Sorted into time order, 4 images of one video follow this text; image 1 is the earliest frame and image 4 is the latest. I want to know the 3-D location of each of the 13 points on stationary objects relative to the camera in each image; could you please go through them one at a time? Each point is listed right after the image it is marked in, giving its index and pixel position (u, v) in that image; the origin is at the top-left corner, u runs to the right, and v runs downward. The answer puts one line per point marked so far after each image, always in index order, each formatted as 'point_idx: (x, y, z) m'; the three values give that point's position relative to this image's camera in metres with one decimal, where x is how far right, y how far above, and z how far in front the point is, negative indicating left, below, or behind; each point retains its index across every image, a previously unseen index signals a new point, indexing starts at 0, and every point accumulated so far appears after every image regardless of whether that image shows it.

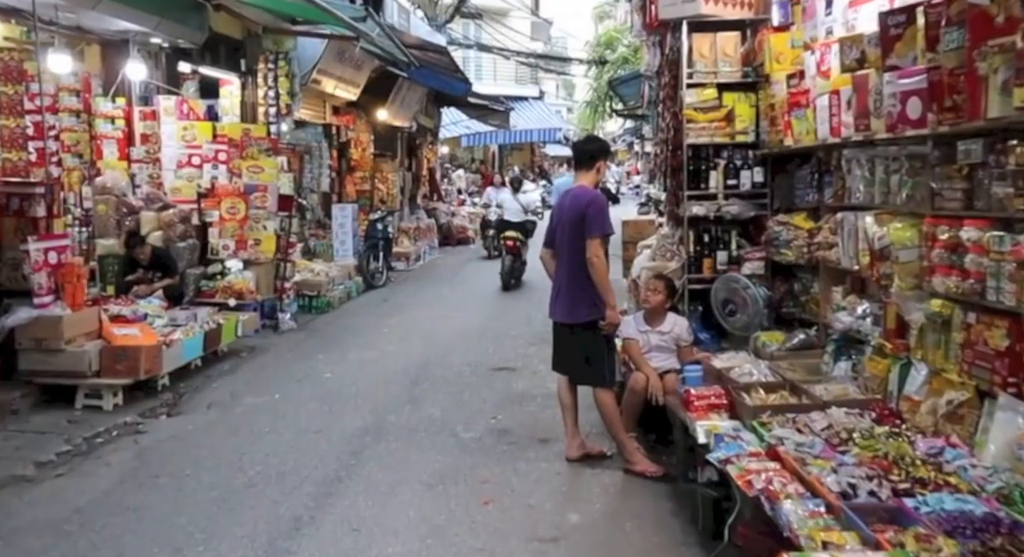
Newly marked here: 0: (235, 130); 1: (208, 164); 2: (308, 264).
0: (-2.9, +1.6, +8.8) m
1: (-3.1, +1.2, +8.8) m
2: (-2.6, +0.2, +10.9) m
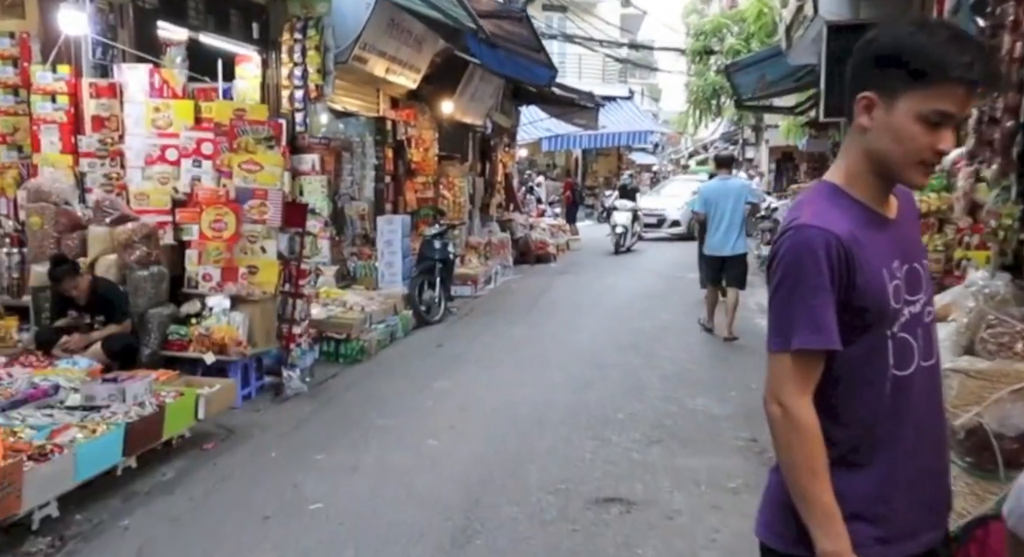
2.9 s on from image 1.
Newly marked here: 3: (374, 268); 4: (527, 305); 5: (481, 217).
0: (-2.1, +1.2, +6.3) m
1: (-2.4, +0.9, +6.2) m
2: (-1.7, -0.2, +8.3) m
3: (-1.6, +0.1, +9.7) m
4: (+0.2, -0.4, +11.1) m
5: (-0.6, +1.3, +17.7) m
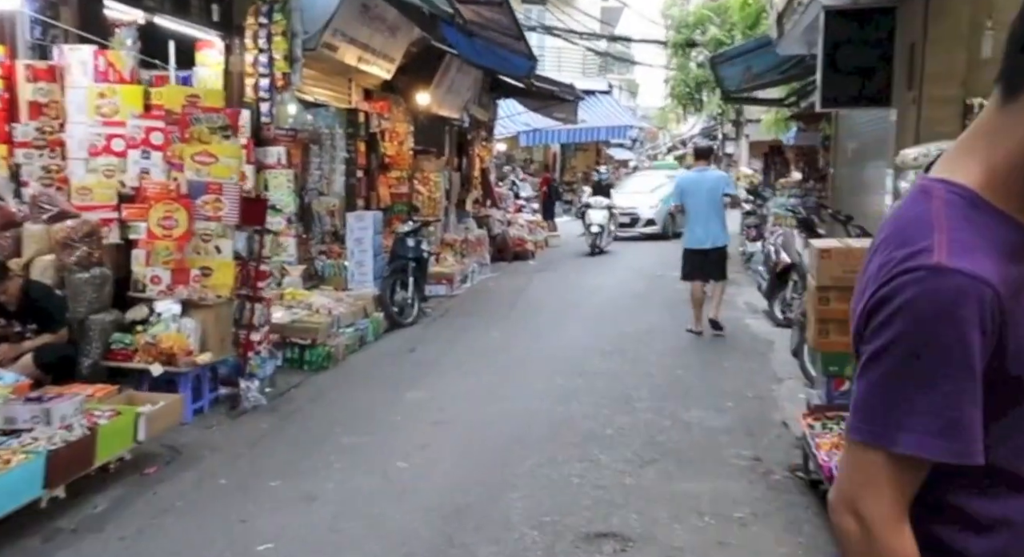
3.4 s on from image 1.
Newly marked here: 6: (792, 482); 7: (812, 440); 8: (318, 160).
0: (-2.3, +1.2, +5.7) m
1: (-2.5, +0.9, +5.7) m
2: (-1.9, -0.2, +7.8) m
3: (-1.8, +0.1, +9.2) m
4: (-0.1, -0.4, +10.6) m
5: (-1.1, +1.3, +17.2) m
6: (+1.4, -1.0, +4.3) m
7: (+1.5, -0.8, +4.2) m
8: (-2.2, +1.3, +9.6) m
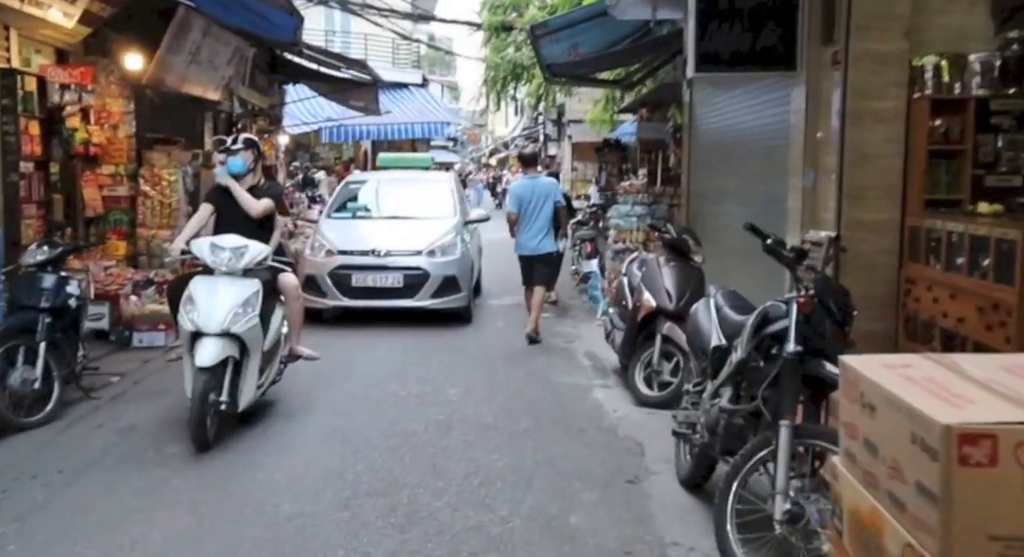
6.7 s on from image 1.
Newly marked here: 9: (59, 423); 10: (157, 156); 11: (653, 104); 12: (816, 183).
0: (-3.5, +0.8, +1.6) m
1: (-3.7, +0.4, +1.5) m
2: (-3.5, -0.6, +3.7) m
3: (-3.7, -0.3, +5.0) m
4: (-2.3, -0.8, +6.8) m
5: (-4.6, +0.9, +13.0) m
6: (+0.5, -1.4, +0.9) m
7: (+0.5, -1.2, +0.8) m
8: (-4.2, +0.9, +5.4) m
9: (-3.2, -1.0, +6.0) m
10: (-4.6, +1.6, +10.9) m
11: (+2.2, +2.7, +13.0) m
12: (+2.2, +0.7, +6.1) m
